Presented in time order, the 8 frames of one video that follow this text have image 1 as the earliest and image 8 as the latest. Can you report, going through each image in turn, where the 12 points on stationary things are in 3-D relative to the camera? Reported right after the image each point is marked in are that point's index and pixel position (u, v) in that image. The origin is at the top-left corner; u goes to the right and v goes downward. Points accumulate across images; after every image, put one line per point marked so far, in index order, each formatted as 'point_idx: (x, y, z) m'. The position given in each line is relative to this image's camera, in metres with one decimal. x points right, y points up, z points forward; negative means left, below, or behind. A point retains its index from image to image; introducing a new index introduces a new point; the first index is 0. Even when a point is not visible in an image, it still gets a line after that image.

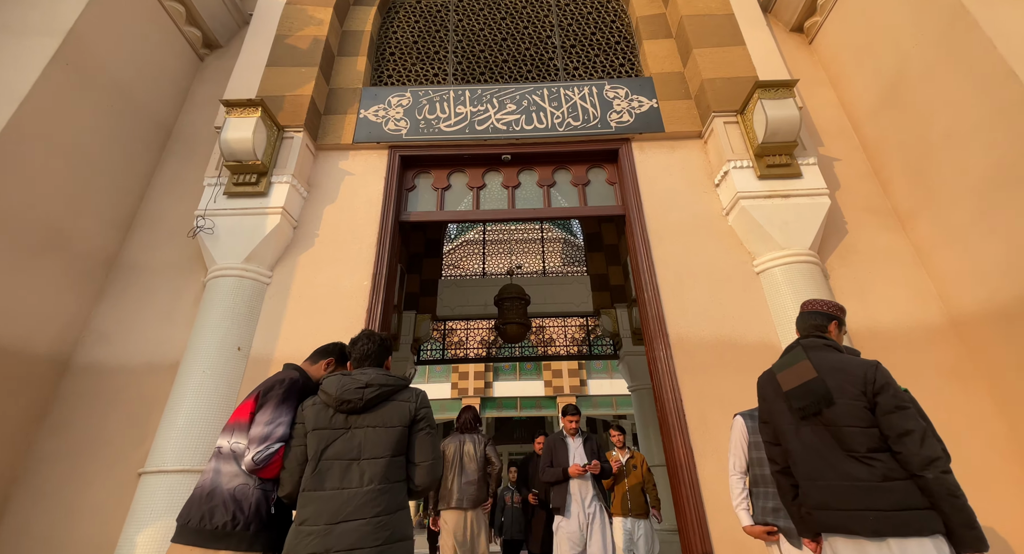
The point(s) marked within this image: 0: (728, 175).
0: (+1.4, +0.7, +3.0) m
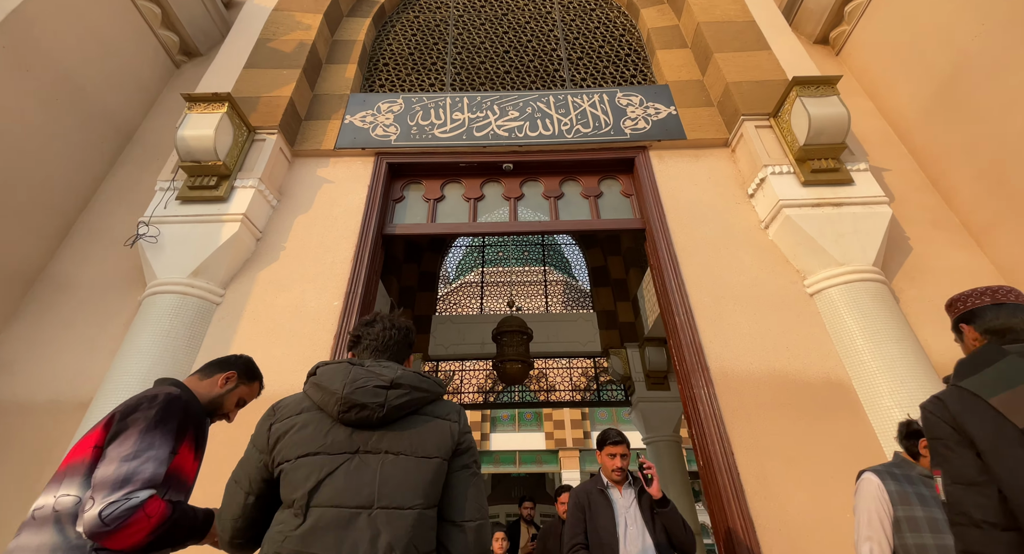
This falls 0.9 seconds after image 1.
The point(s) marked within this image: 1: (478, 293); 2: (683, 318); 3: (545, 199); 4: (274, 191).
0: (+1.4, +0.5, +2.6) m
1: (-0.4, -0.2, +6.0) m
2: (+0.9, -0.2, +2.3) m
3: (+0.2, +0.5, +2.9) m
4: (-1.4, +0.5, +2.7) m
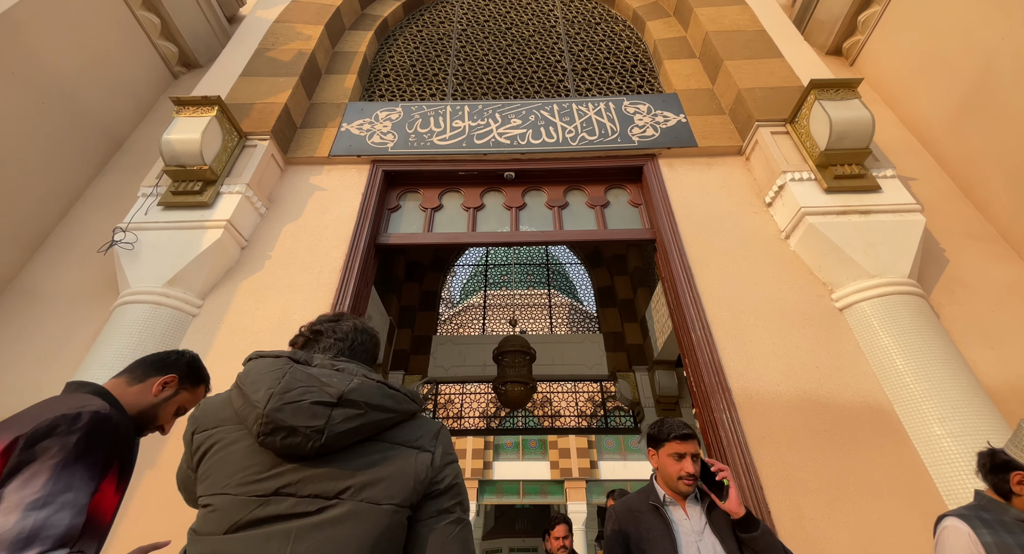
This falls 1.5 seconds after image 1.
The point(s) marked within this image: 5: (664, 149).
0: (+1.4, +0.5, +2.4) m
1: (-0.4, -0.5, +5.9) m
2: (+0.8, -0.3, +2.1) m
3: (+0.2, +0.4, +2.8) m
4: (-1.4, +0.4, +2.6) m
5: (+0.9, +0.8, +2.8) m
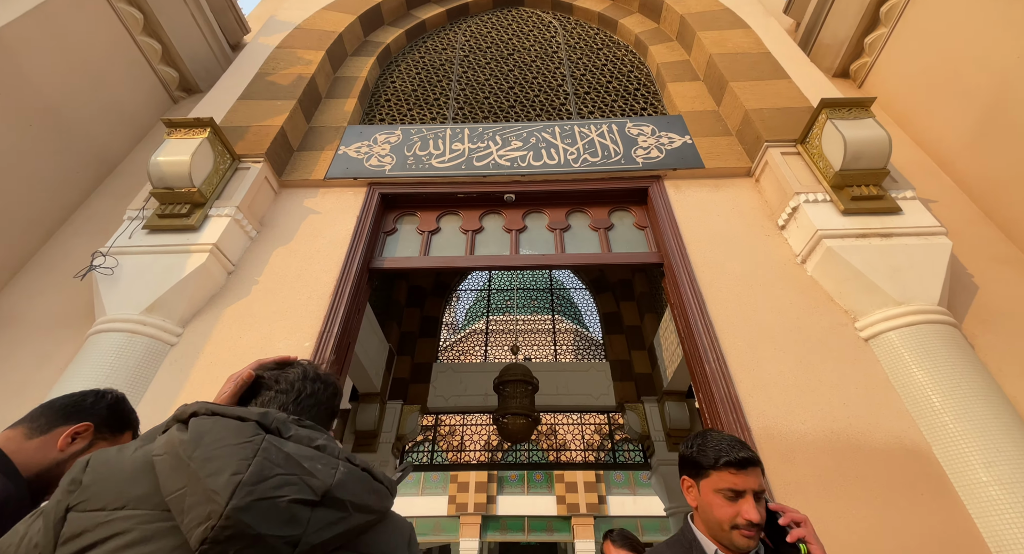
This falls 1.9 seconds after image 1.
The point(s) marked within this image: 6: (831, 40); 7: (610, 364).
0: (+1.4, +0.3, +2.3) m
1: (-0.4, -0.8, +5.7) m
2: (+0.8, -0.4, +1.9) m
3: (+0.2, +0.3, +2.7) m
4: (-1.4, +0.3, +2.5) m
5: (+0.9, +0.6, +2.7) m
6: (+2.3, +1.7, +3.4) m
7: (+1.1, -1.0, +5.3) m
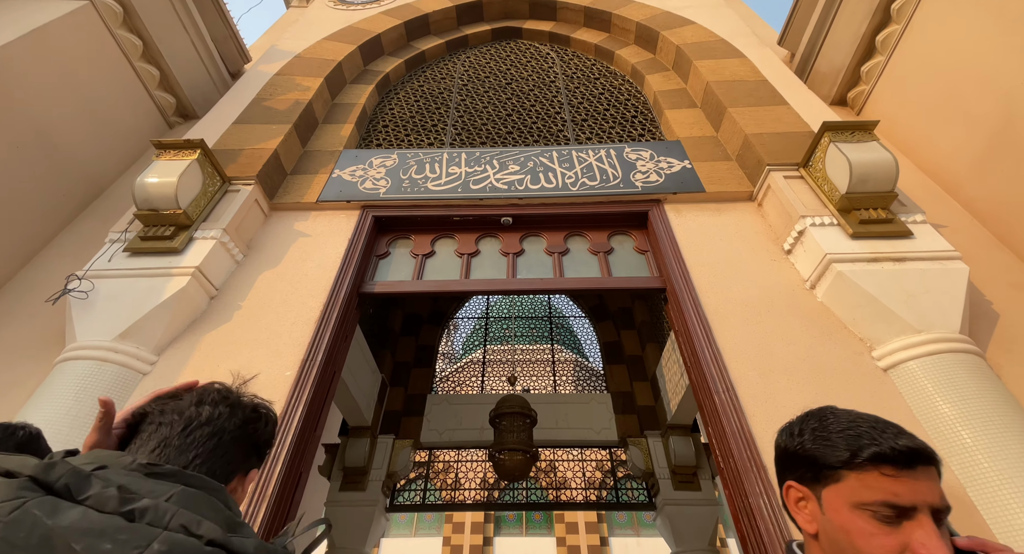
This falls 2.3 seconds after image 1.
0: (+1.4, +0.2, +2.2) m
1: (-0.4, -1.1, +5.5) m
2: (+0.8, -0.5, +1.8) m
3: (+0.2, +0.1, +2.6) m
4: (-1.4, +0.2, +2.4) m
5: (+0.9, +0.5, +2.6) m
6: (+2.3, +1.5, +3.4) m
7: (+1.1, -1.3, +5.2) m
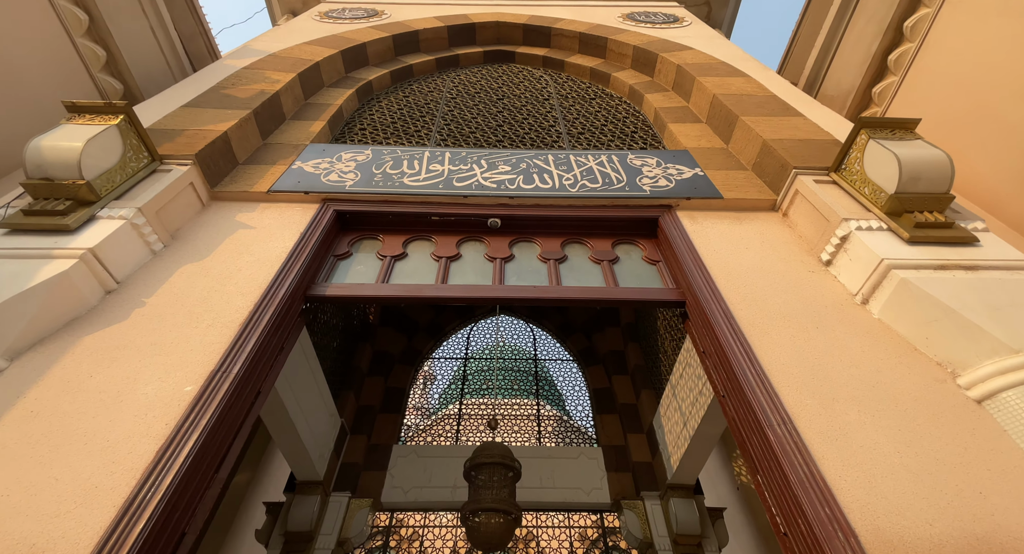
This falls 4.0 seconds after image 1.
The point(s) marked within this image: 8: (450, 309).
0: (+1.4, +0.1, +1.8) m
1: (-0.6, -1.5, +4.9) m
2: (+0.8, -0.5, +1.3) m
3: (+0.1, +0.1, +2.2) m
4: (-1.5, +0.2, +1.9) m
5: (+0.8, +0.4, +2.3) m
6: (+2.3, +1.3, +3.2) m
7: (+0.9, -1.7, +4.6) m
8: (-0.8, -0.4, +5.9) m
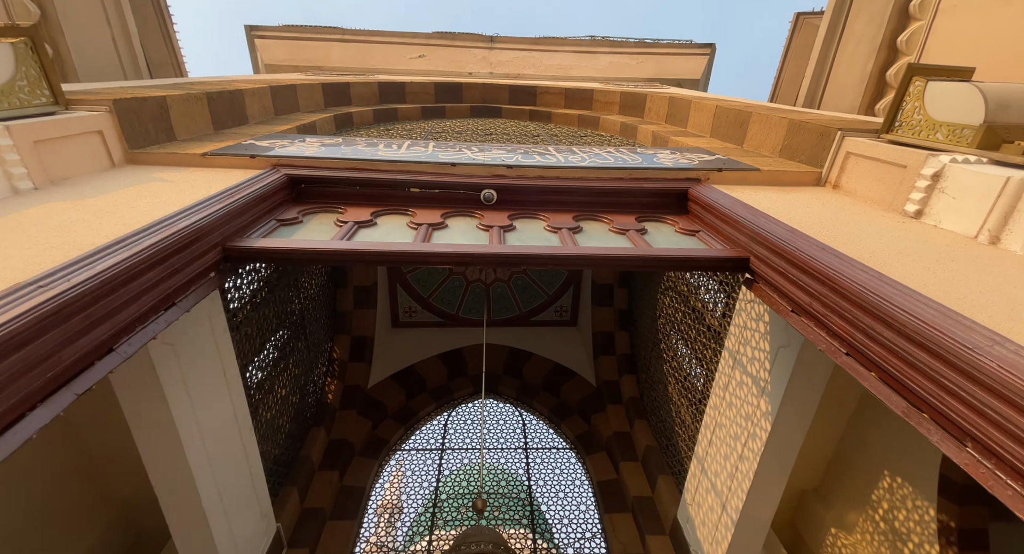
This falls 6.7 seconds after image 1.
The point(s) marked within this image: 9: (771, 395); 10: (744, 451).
0: (+1.4, +0.3, +1.4) m
1: (-0.7, -2.1, +3.9) m
2: (+0.8, -0.1, +0.8) m
3: (+0.1, +0.1, +1.7) m
4: (-1.5, +0.3, +1.4) m
5: (+0.8, +0.4, +1.9) m
6: (+2.2, +1.1, +3.1) m
7: (+0.8, -2.2, +3.6) m
8: (-1.0, -1.3, +5.1) m
9: (+1.4, -0.6, +2.5) m
10: (+1.4, -1.0, +2.7) m
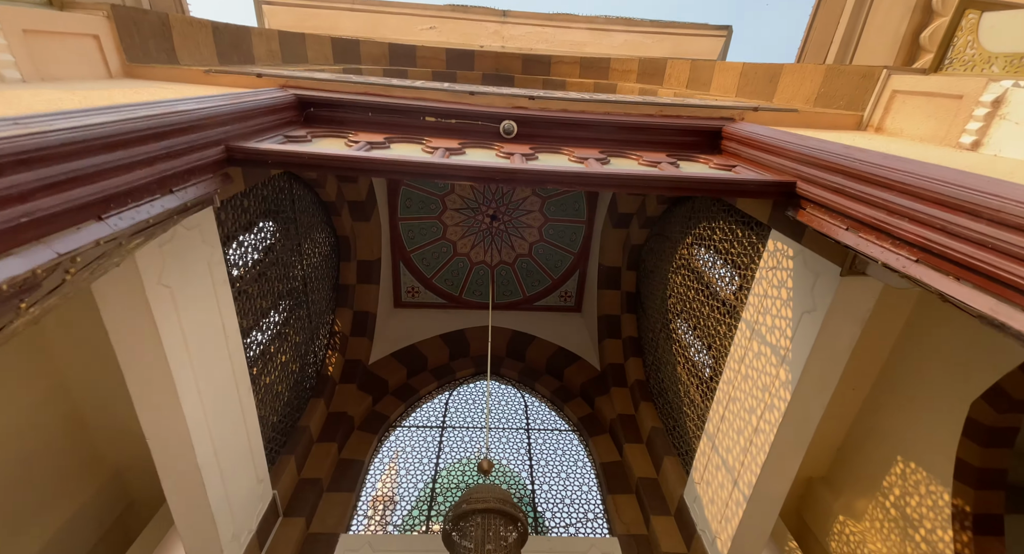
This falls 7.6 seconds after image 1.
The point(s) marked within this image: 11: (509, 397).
0: (+1.5, +0.5, +1.3) m
1: (-0.7, -1.8, +3.8) m
2: (+0.9, +0.1, +0.7) m
3: (+0.2, +0.4, +1.6) m
4: (-1.4, +0.6, +1.3) m
5: (+0.9, +0.6, +1.8) m
6: (+2.3, +1.2, +3.0) m
7: (+0.8, -2.0, +3.5) m
8: (-0.9, -1.0, +5.0) m
9: (+1.5, -0.5, +2.4) m
10: (+1.4, -0.8, +2.6) m
11: (0.0, -1.3, +5.0) m
